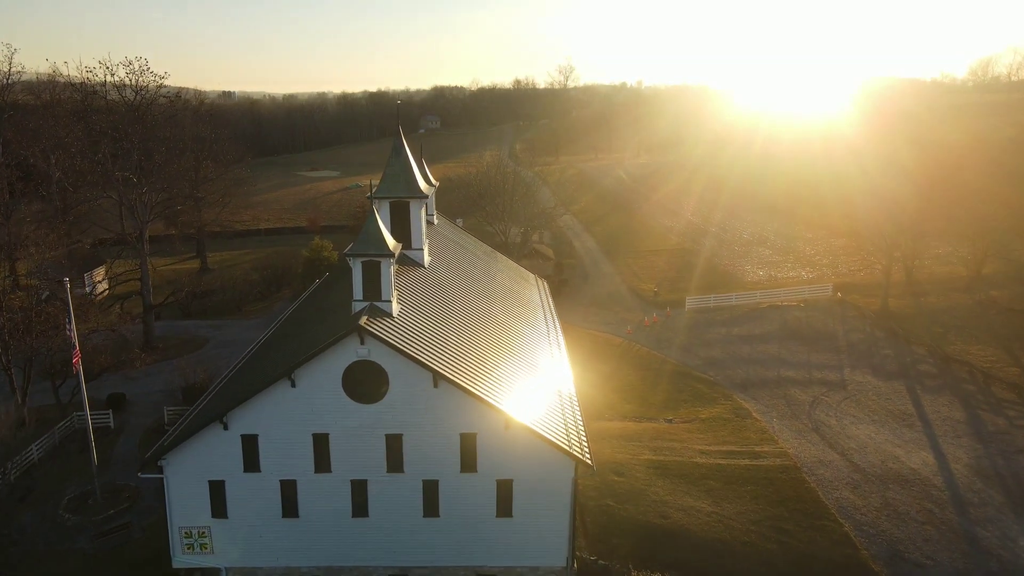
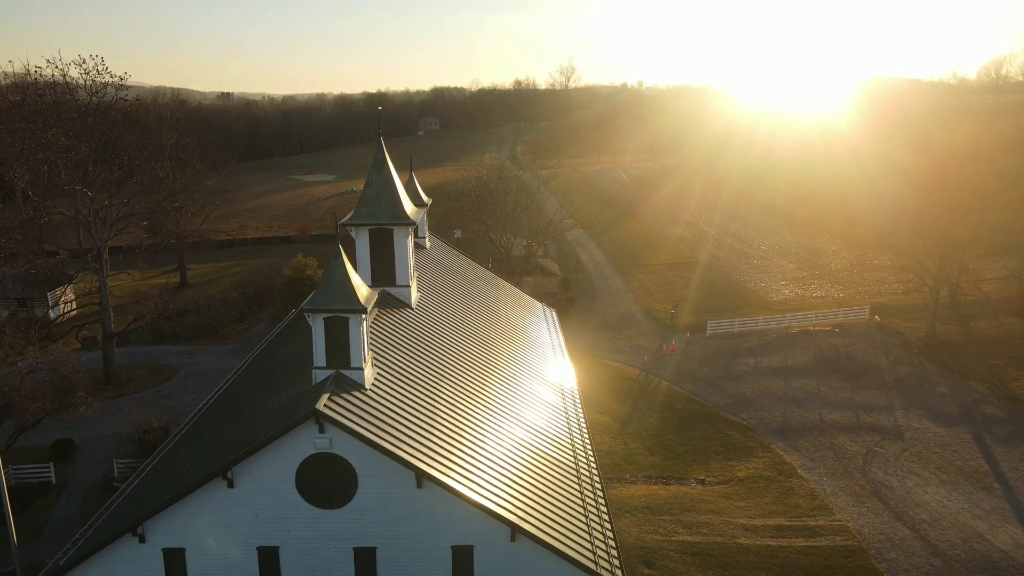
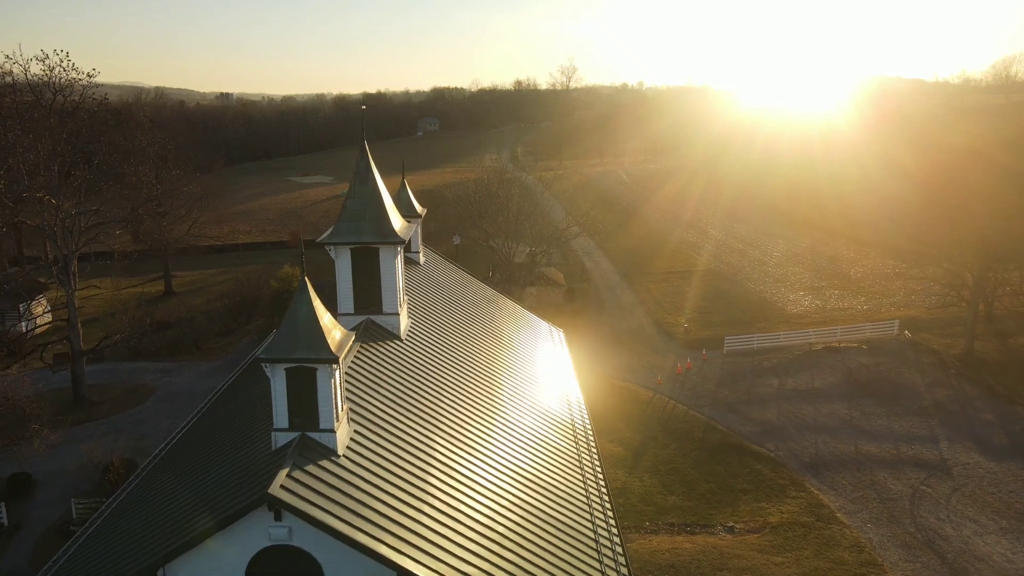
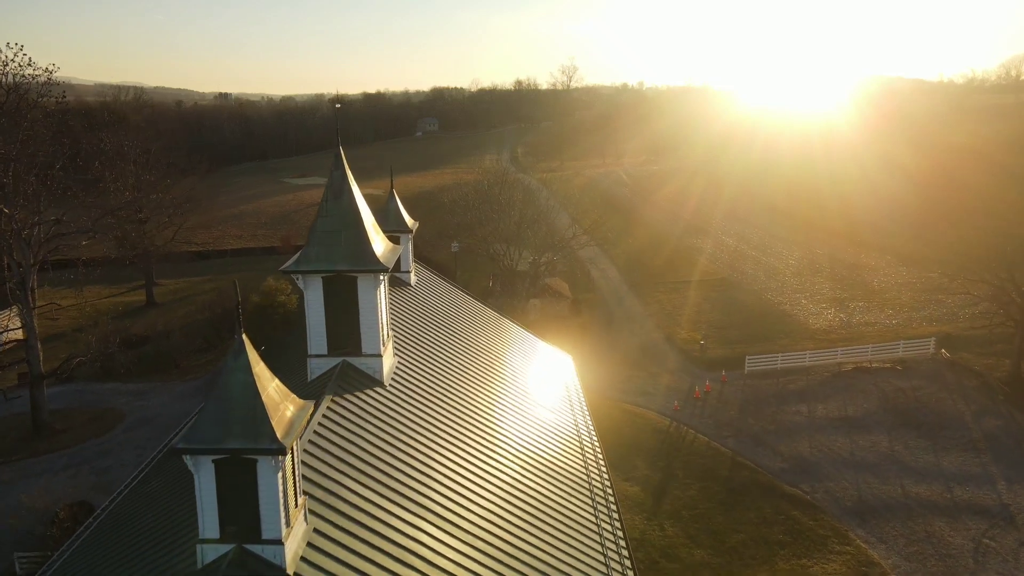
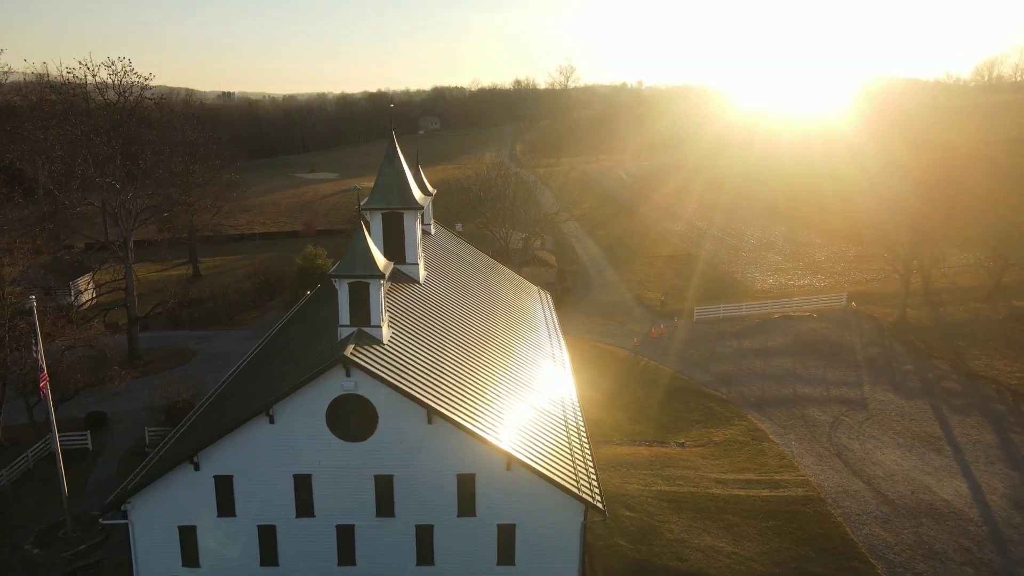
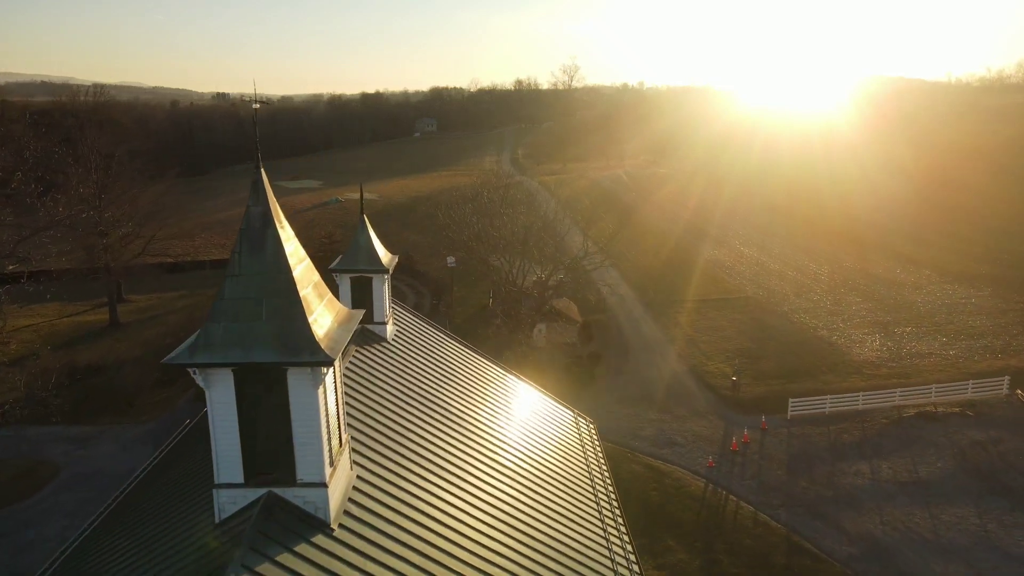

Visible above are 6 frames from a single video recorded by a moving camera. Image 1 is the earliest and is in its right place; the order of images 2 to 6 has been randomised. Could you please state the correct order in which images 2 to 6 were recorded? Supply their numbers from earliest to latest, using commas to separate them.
5, 2, 3, 4, 6
